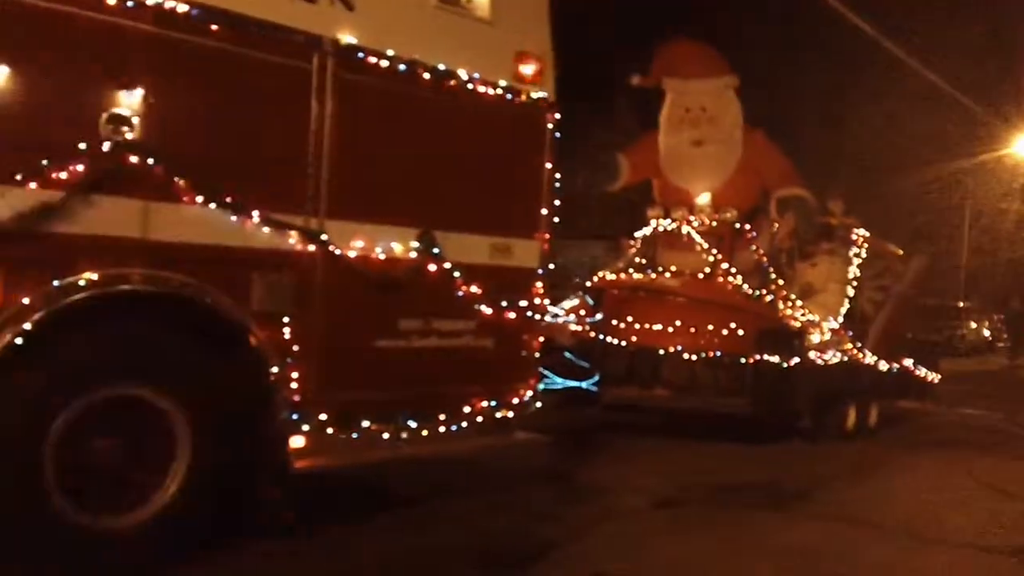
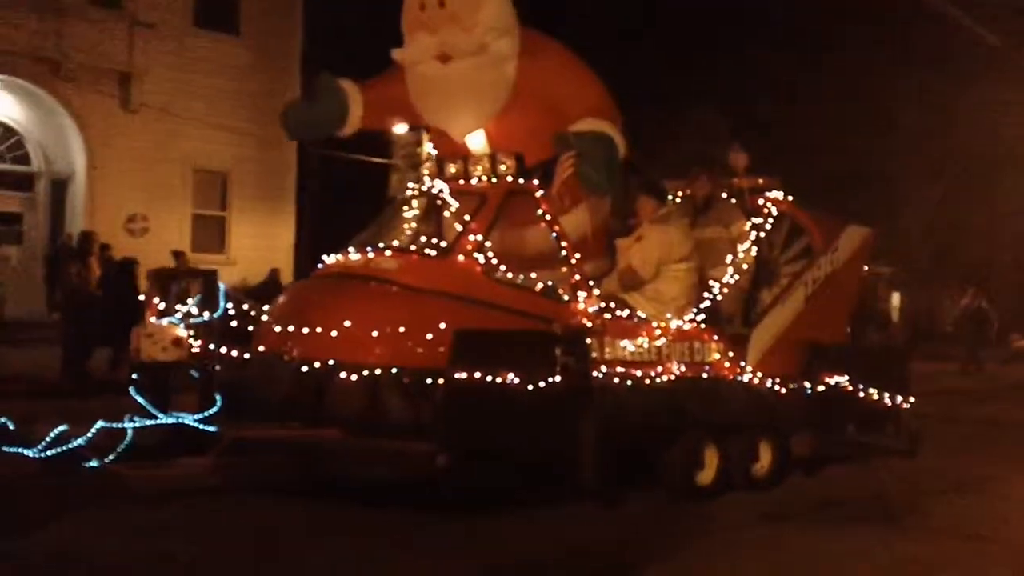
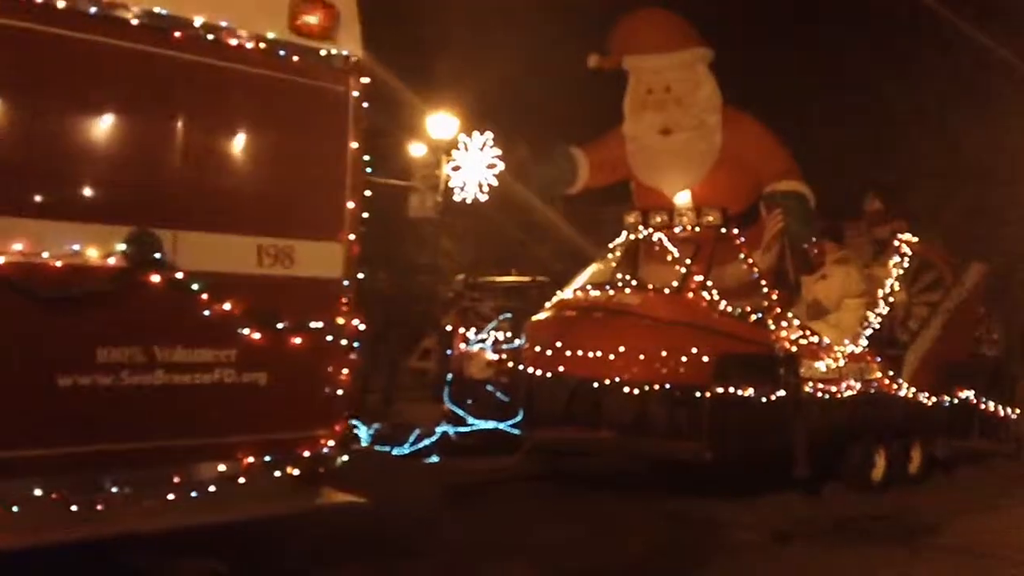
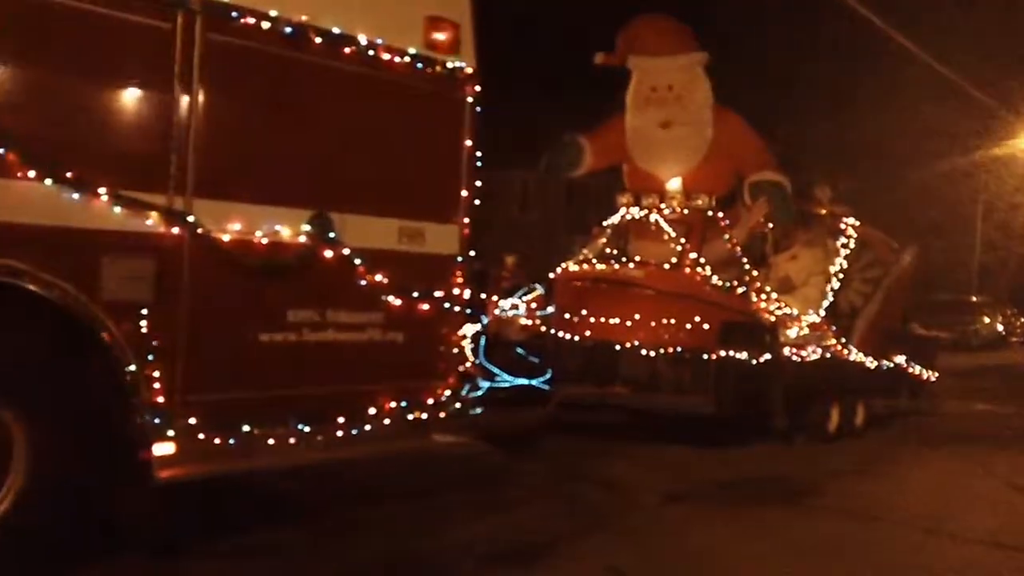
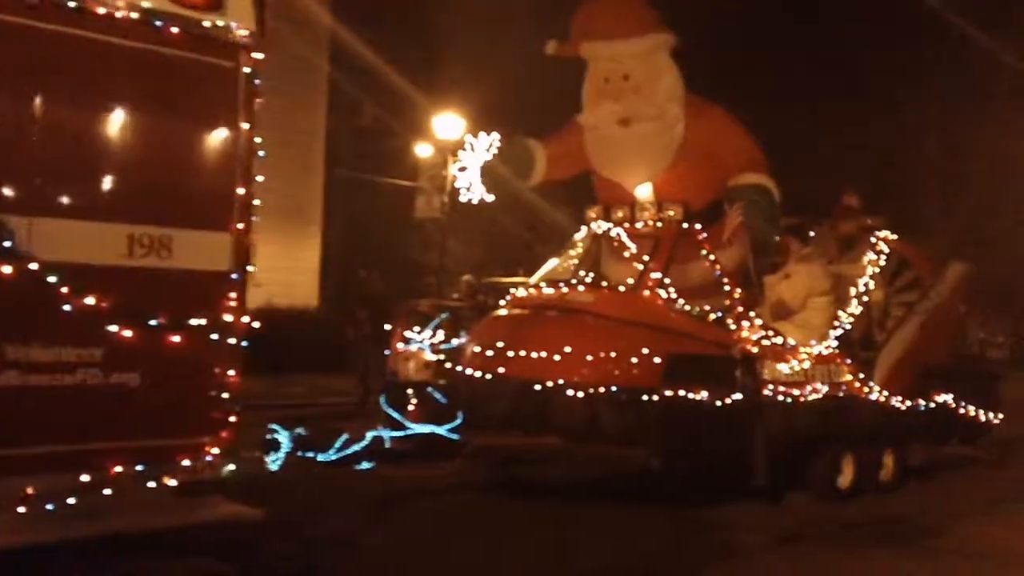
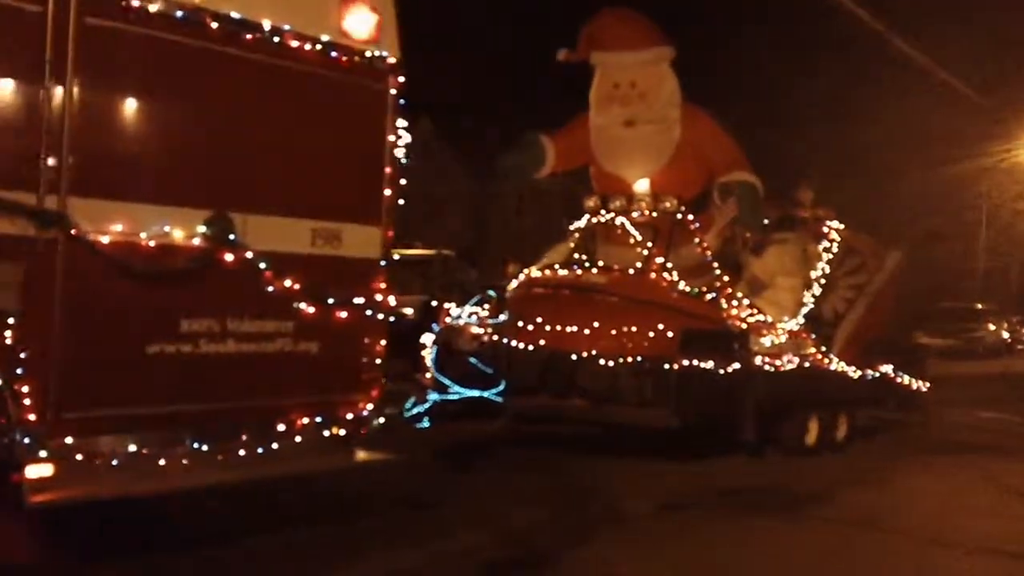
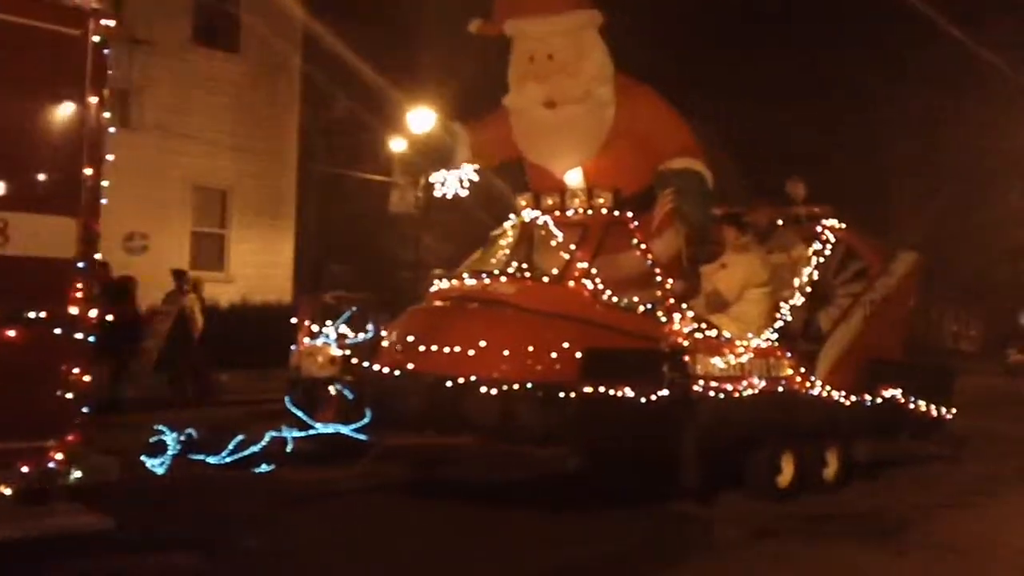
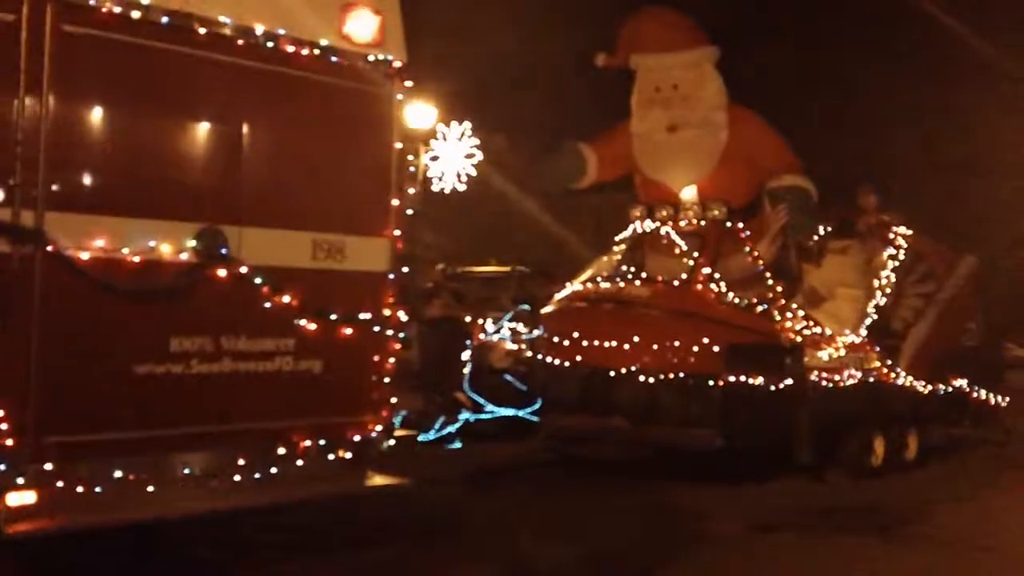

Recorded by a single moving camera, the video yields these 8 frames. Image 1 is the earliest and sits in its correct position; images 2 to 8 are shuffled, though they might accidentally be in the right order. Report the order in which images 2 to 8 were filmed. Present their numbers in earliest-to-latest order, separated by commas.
4, 6, 8, 3, 5, 7, 2
